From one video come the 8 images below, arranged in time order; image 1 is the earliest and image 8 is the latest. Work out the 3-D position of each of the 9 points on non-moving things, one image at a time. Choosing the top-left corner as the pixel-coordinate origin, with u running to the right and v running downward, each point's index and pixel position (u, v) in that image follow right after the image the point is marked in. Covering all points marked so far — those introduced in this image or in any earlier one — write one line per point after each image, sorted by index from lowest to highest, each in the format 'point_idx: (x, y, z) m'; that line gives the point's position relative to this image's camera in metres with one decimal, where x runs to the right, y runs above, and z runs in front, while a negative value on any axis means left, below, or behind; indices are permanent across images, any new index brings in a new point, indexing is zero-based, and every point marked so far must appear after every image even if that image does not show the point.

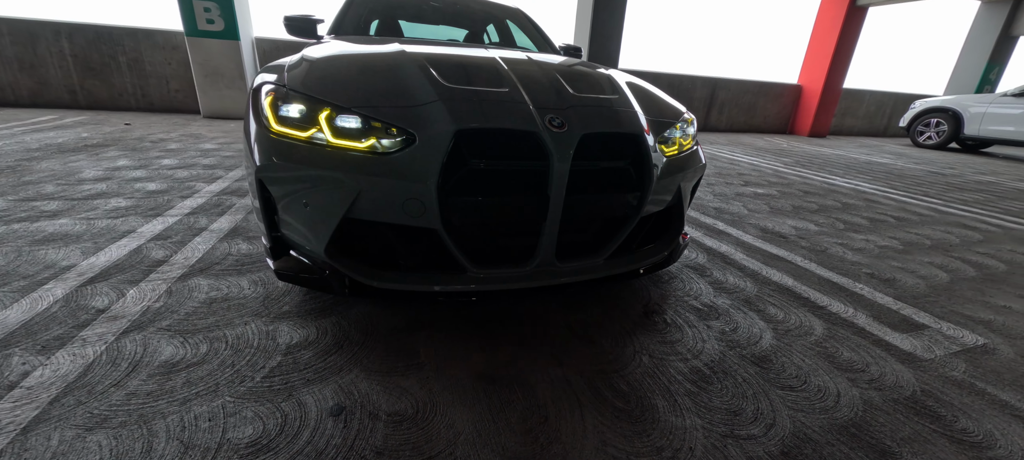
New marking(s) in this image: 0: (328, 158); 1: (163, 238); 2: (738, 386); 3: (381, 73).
0: (-0.6, +0.2, +1.2) m
1: (-1.6, 0.0, +1.8) m
2: (+0.7, -0.5, +1.3) m
3: (-0.4, +0.5, +1.4) m
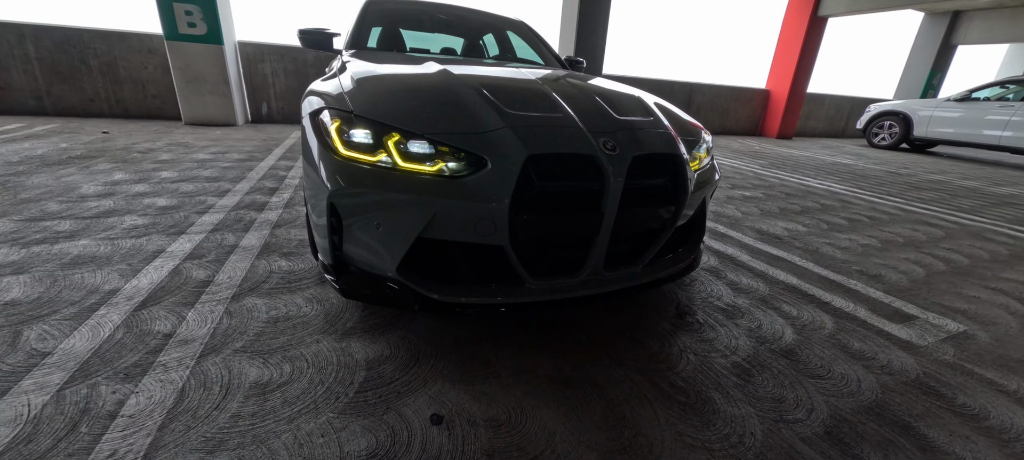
0: (-0.4, +0.2, +1.3) m
1: (-1.4, -0.1, +1.8) m
2: (+0.9, -0.5, +1.4) m
3: (-0.2, +0.5, +1.5) m
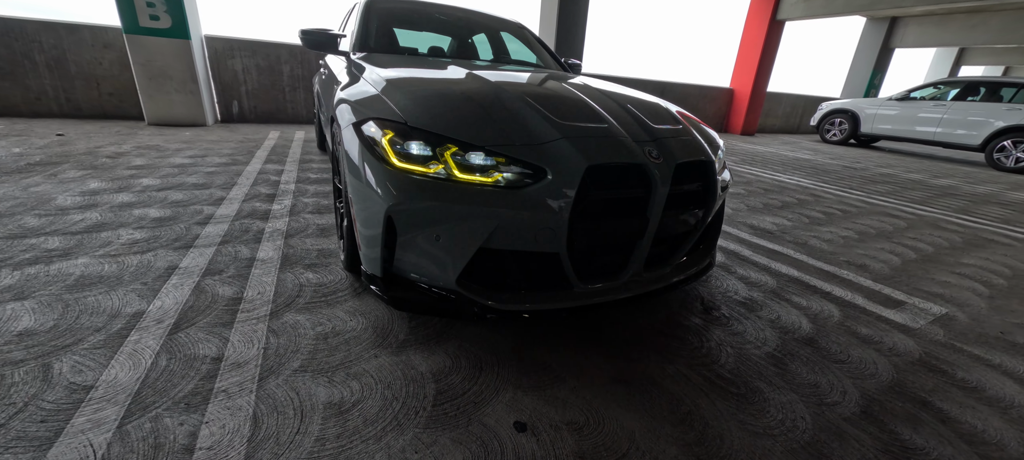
0: (-0.2, +0.1, +1.3) m
1: (-1.3, -0.2, +1.7) m
2: (+1.1, -0.5, +1.5) m
3: (-0.1, +0.5, +1.5) m
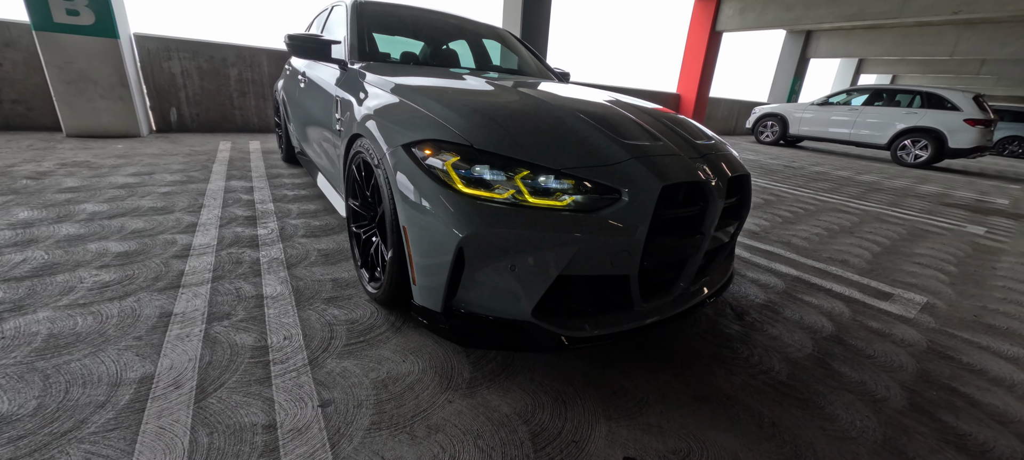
0: (+0.1, 0.0, +1.2) m
1: (-1.1, -0.3, +1.5) m
2: (+1.3, -0.5, +1.6) m
3: (+0.1, +0.4, +1.4) m
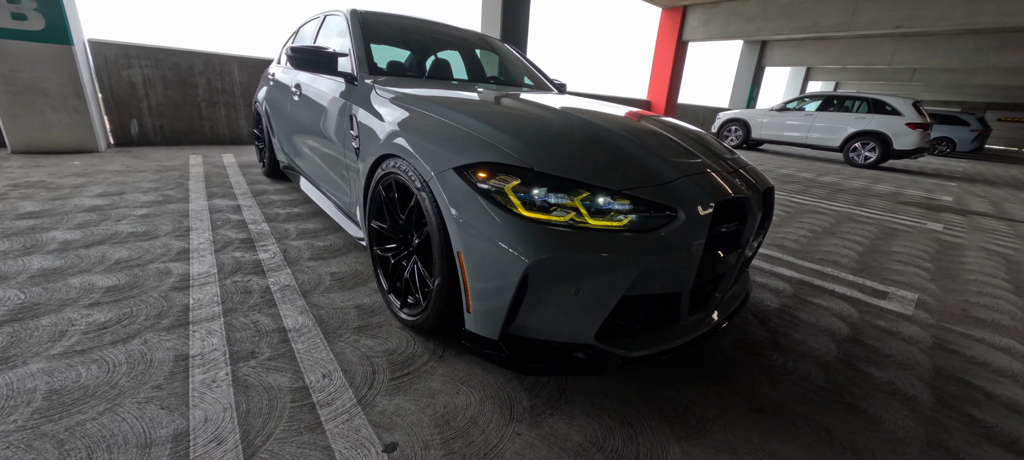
0: (+0.3, 0.0, +1.2) m
1: (-0.9, -0.4, +1.4) m
2: (+1.5, -0.6, +1.7) m
3: (+0.3, +0.3, +1.4) m
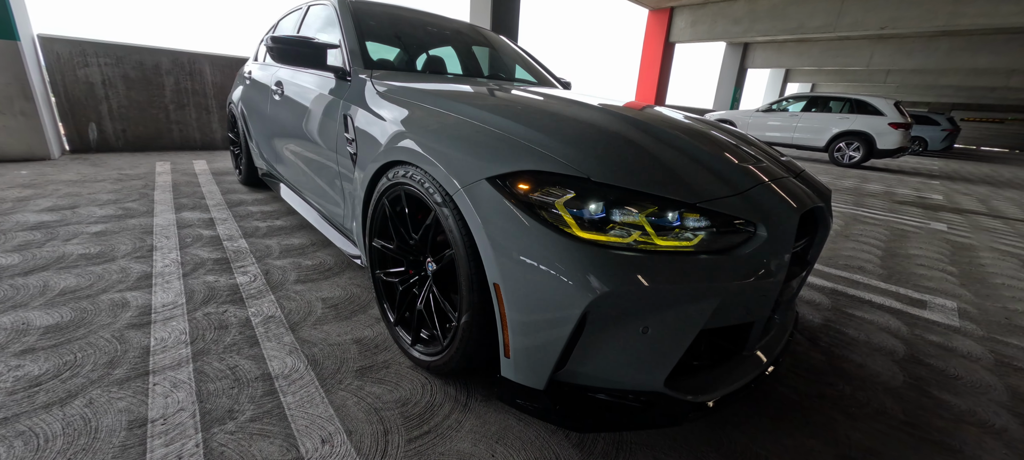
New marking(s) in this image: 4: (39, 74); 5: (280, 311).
0: (+0.4, -0.1, +0.9) m
1: (-0.8, -0.5, +1.1) m
2: (+1.6, -0.6, +1.5) m
3: (+0.4, +0.3, +1.2) m
4: (-4.6, +1.5, +3.9) m
5: (-0.9, -0.3, +1.6) m
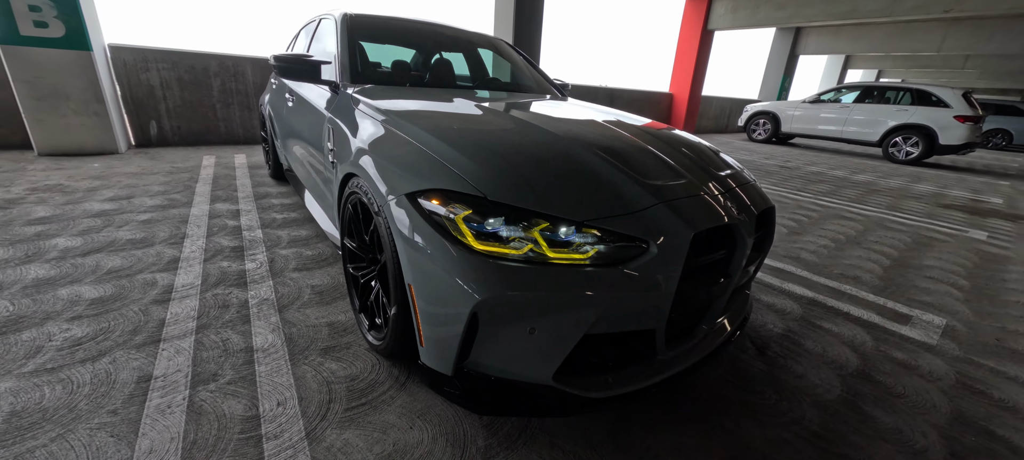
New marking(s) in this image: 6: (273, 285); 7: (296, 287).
0: (+0.1, -0.1, +1.1) m
1: (-1.0, -0.5, +1.4) m
2: (+1.4, -0.7, +1.5) m
3: (+0.2, +0.2, +1.3) m
4: (-4.4, +1.7, +4.5) m
5: (-1.1, -0.3, +1.9) m
6: (-1.2, -0.3, +2.0) m
7: (-1.1, -0.3, +1.9) m
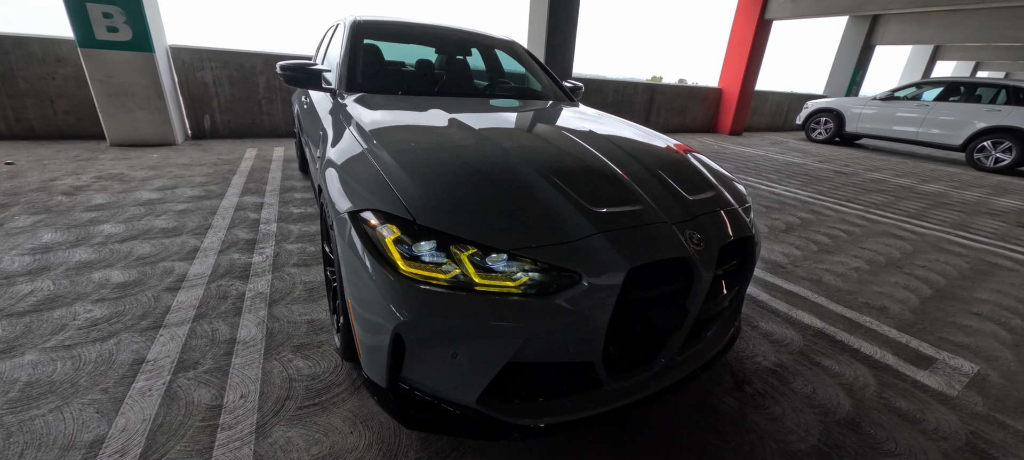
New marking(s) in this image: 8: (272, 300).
0: (-0.1, -0.2, +1.1) m
1: (-1.2, -0.5, +1.5) m
2: (+1.2, -0.8, +1.4) m
3: (0.0, +0.1, +1.3) m
4: (-4.1, +1.9, +5.0) m
5: (-1.2, -0.3, +2.0) m
6: (-1.3, -0.3, +2.1) m
7: (-1.2, -0.3, +2.1) m
8: (-1.2, -0.3, +1.9) m
